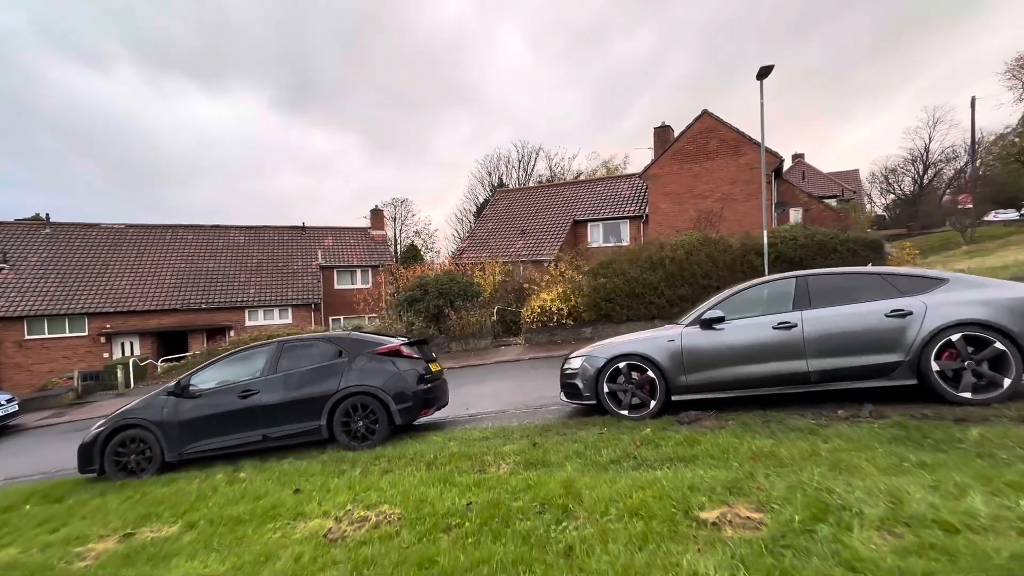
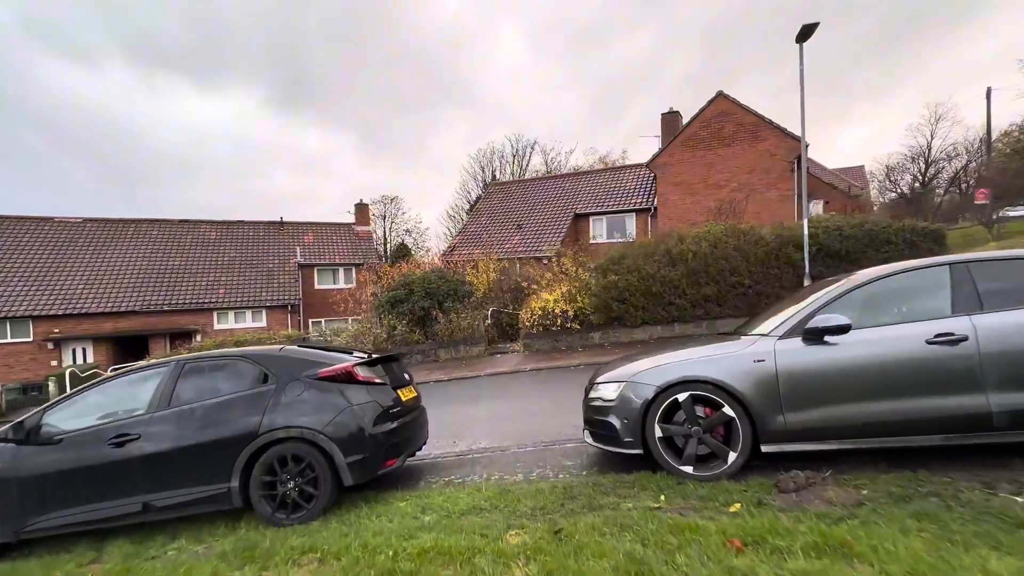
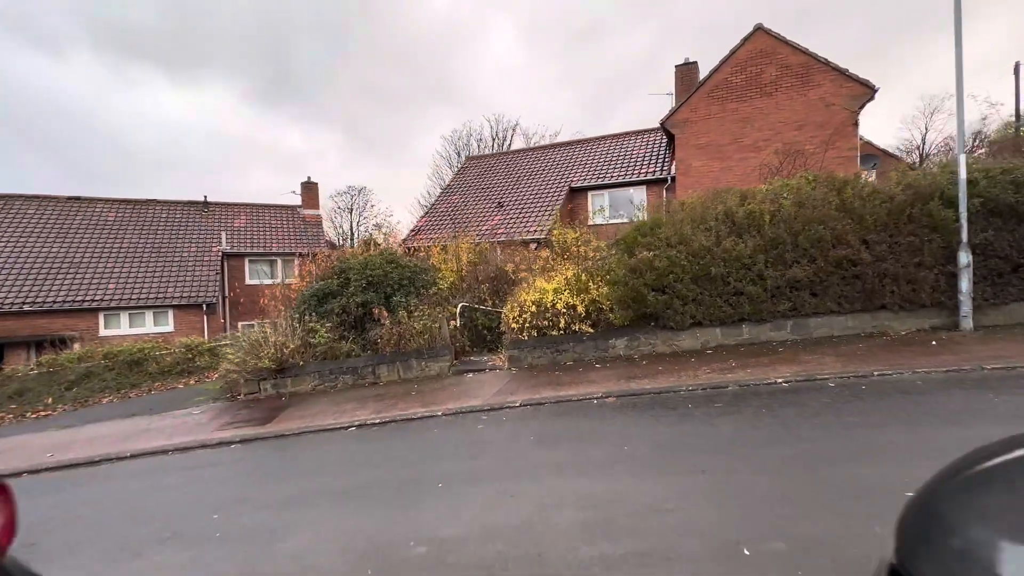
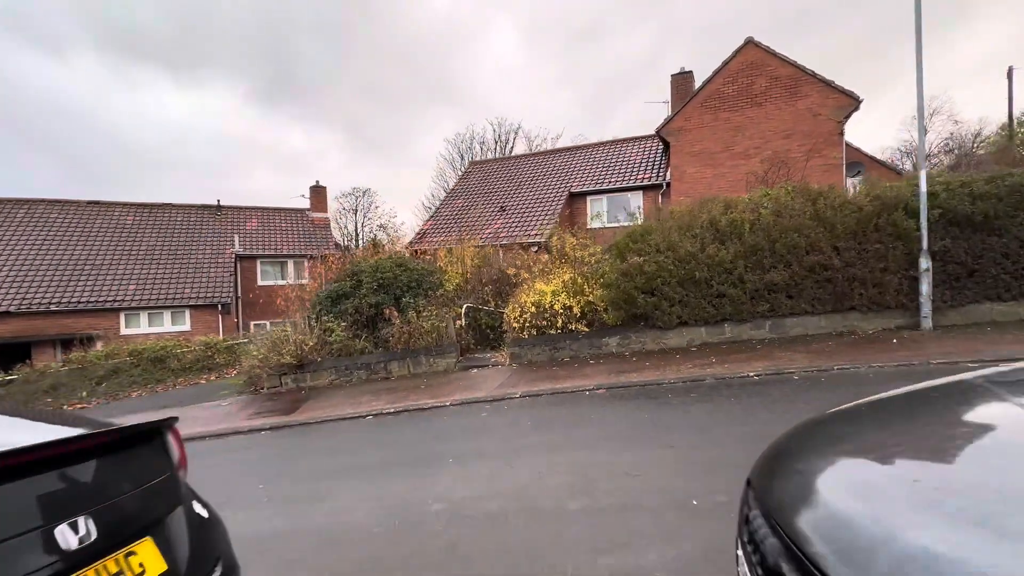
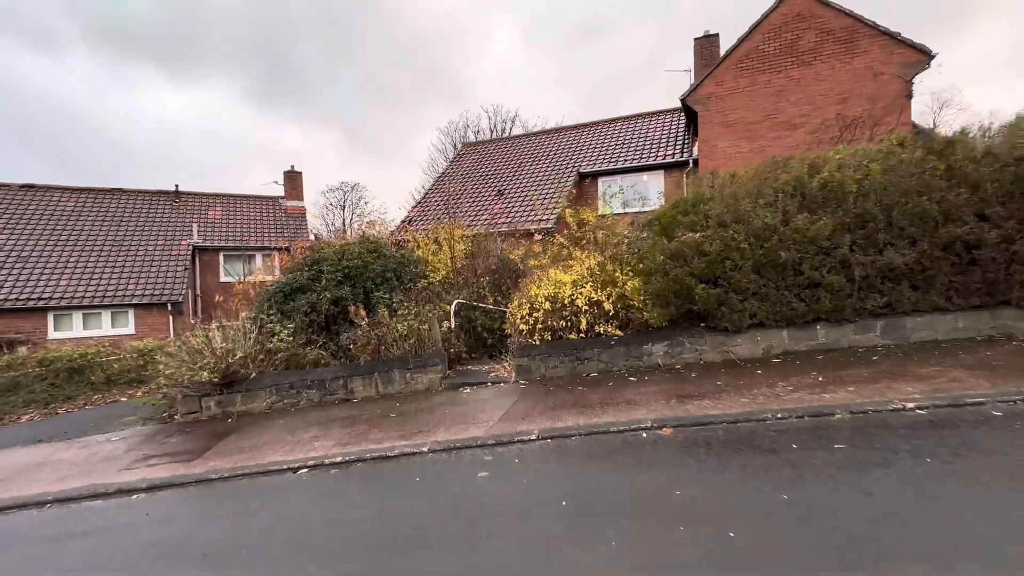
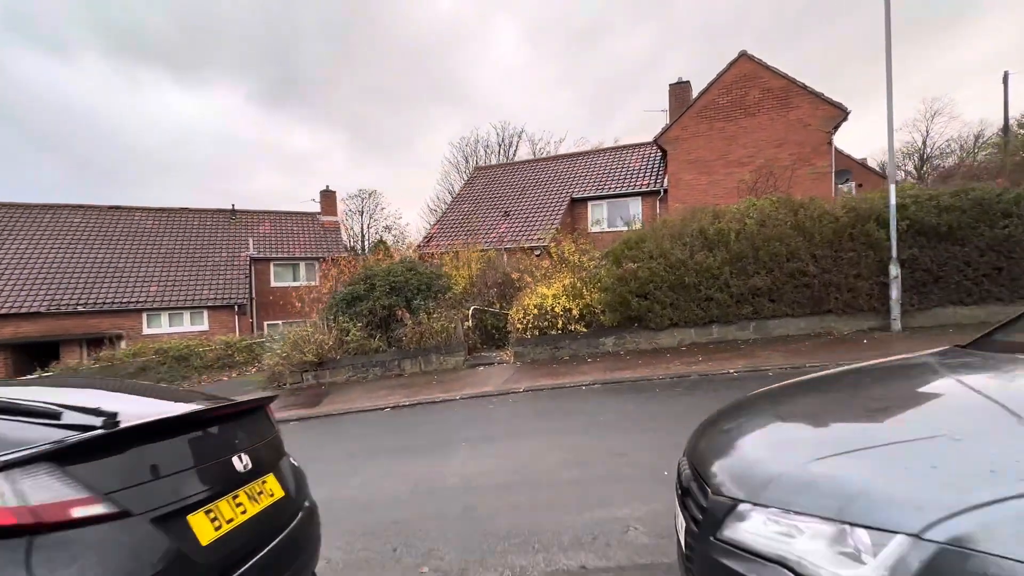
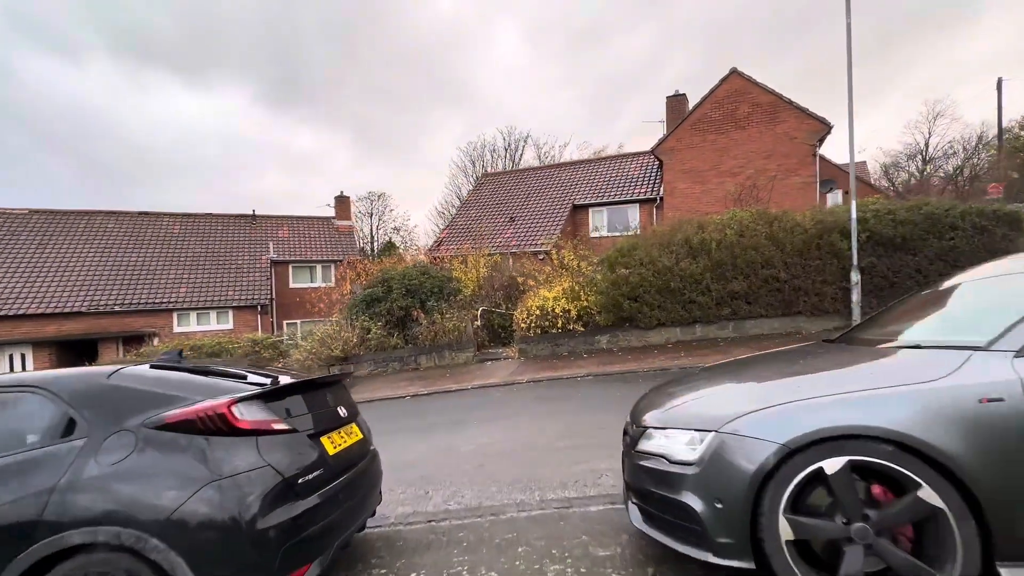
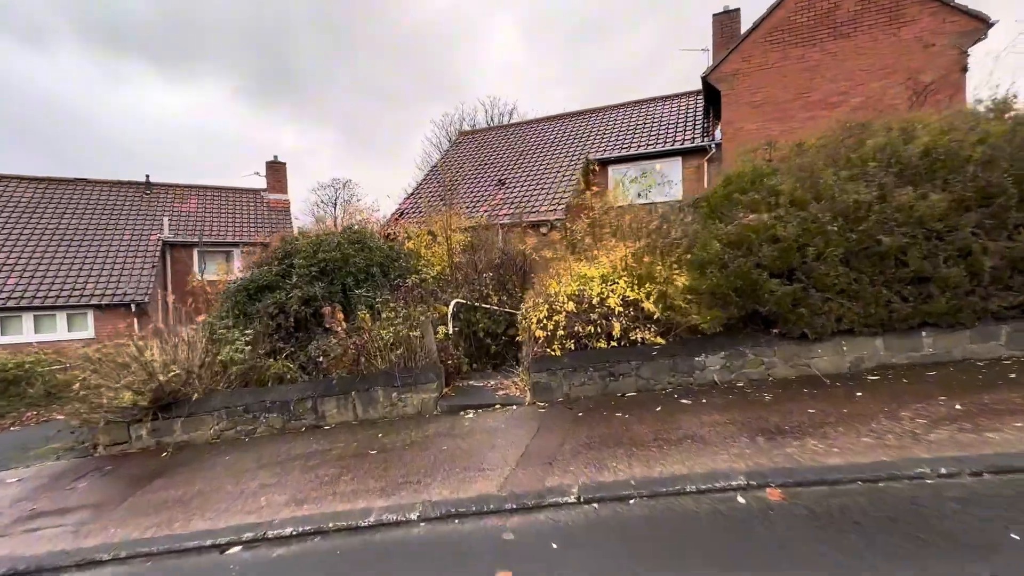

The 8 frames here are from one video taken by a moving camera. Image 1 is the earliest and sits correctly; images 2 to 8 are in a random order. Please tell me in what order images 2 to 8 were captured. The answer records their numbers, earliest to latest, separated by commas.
2, 7, 6, 4, 3, 5, 8
